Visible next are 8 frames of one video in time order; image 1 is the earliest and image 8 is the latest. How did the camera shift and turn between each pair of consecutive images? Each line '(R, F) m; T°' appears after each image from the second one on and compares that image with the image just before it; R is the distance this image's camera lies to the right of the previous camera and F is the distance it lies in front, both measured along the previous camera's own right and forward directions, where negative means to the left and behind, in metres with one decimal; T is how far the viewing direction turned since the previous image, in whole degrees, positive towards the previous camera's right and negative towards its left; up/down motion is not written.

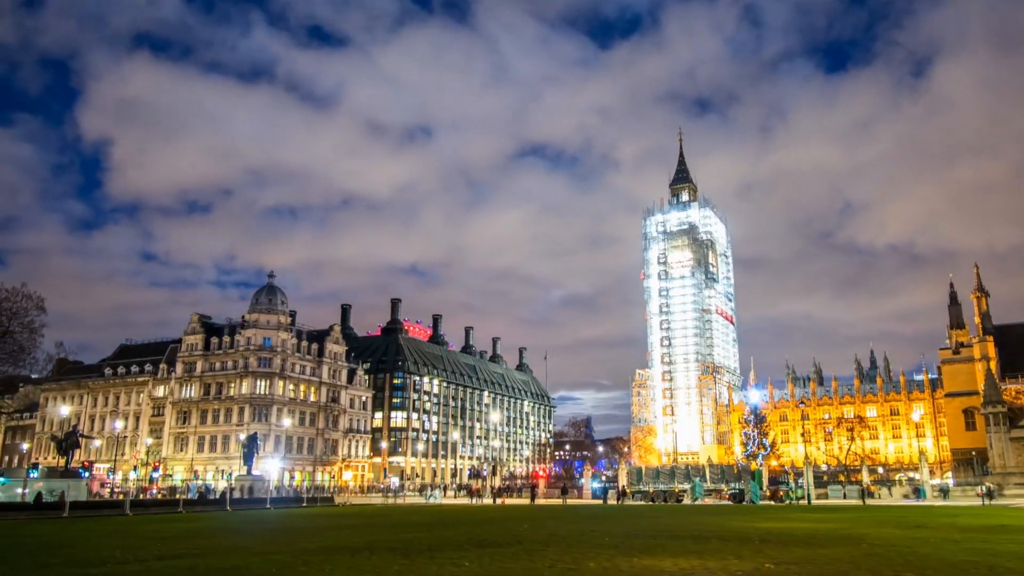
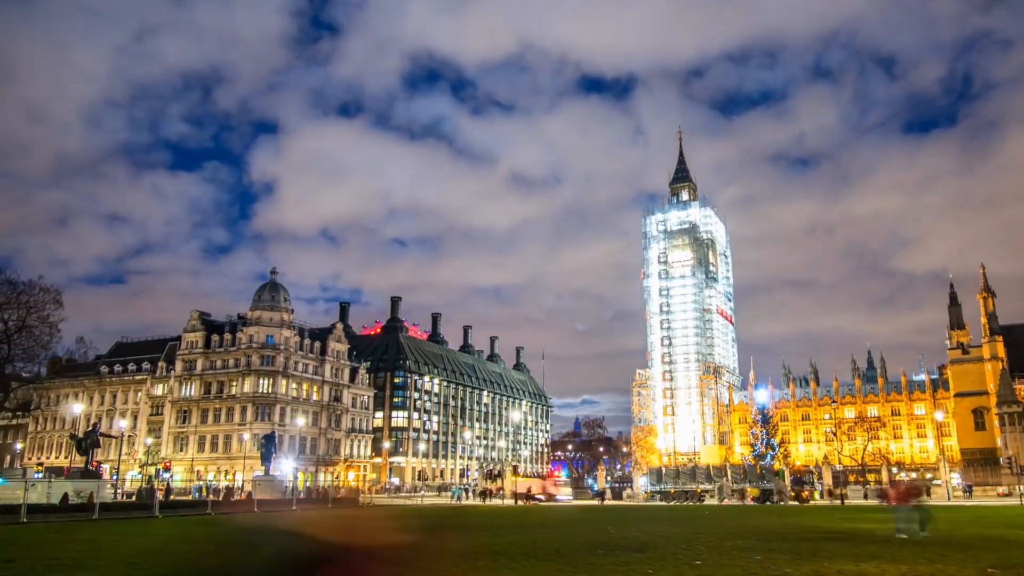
(-3.2, +1.3) m; +1°
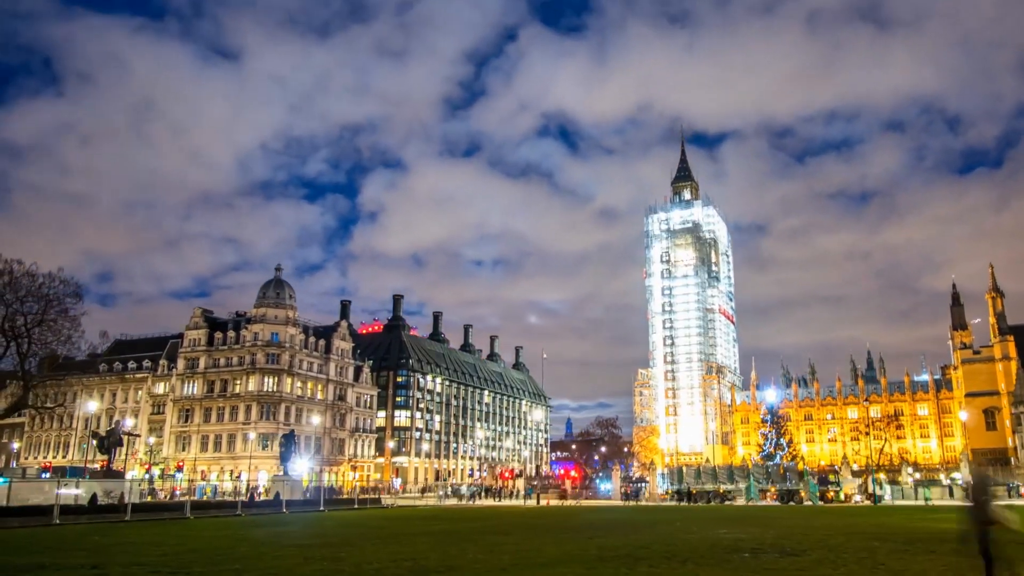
(-2.9, +1.2) m; +1°
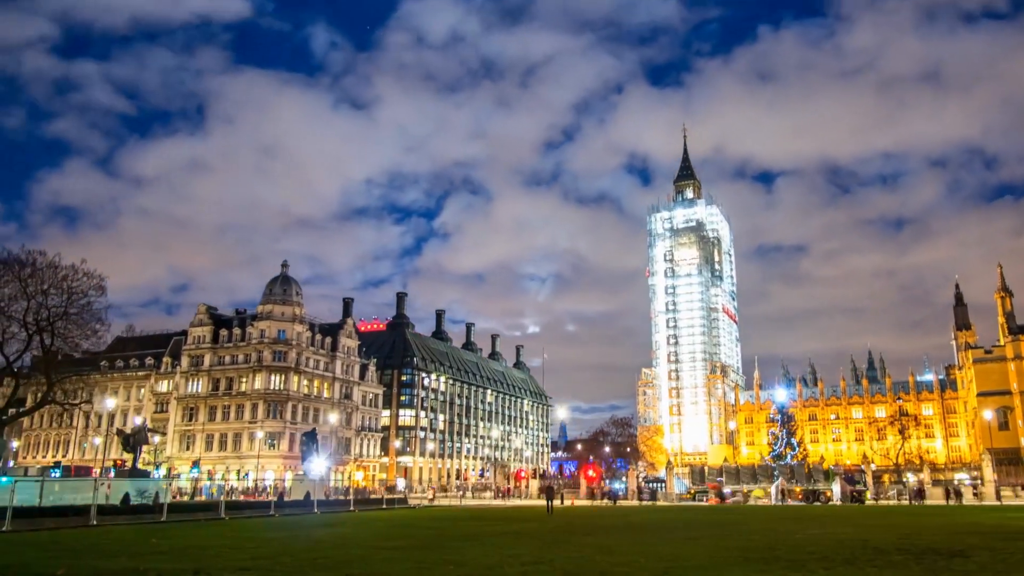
(-2.7, +1.1) m; +1°
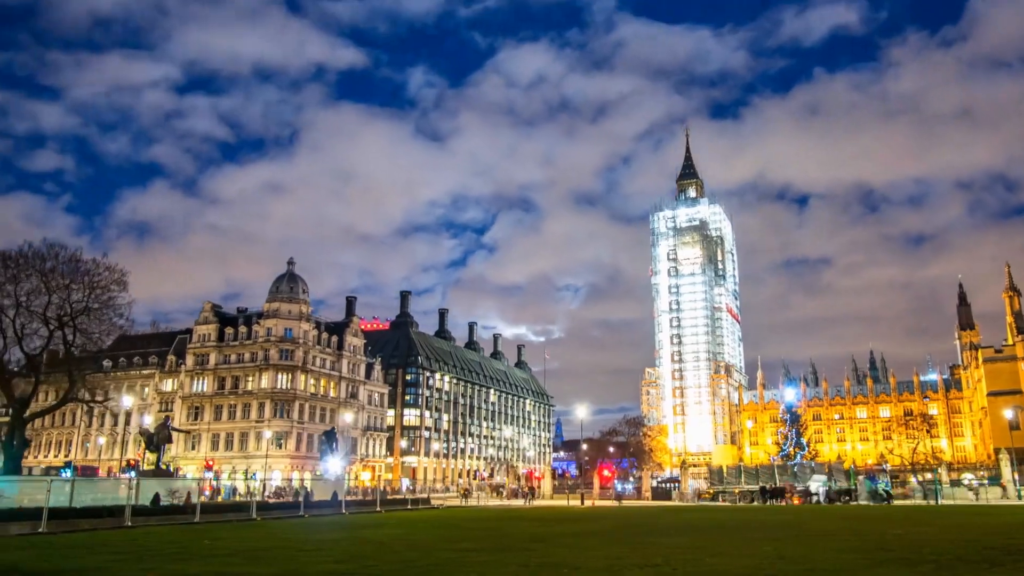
(-2.1, +0.8) m; +1°
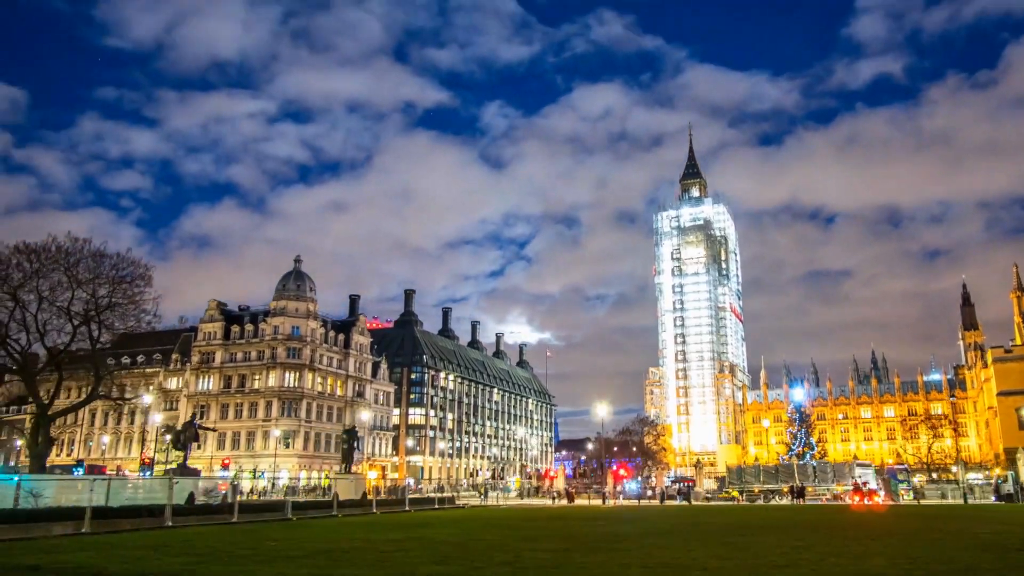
(-2.2, +0.7) m; +1°
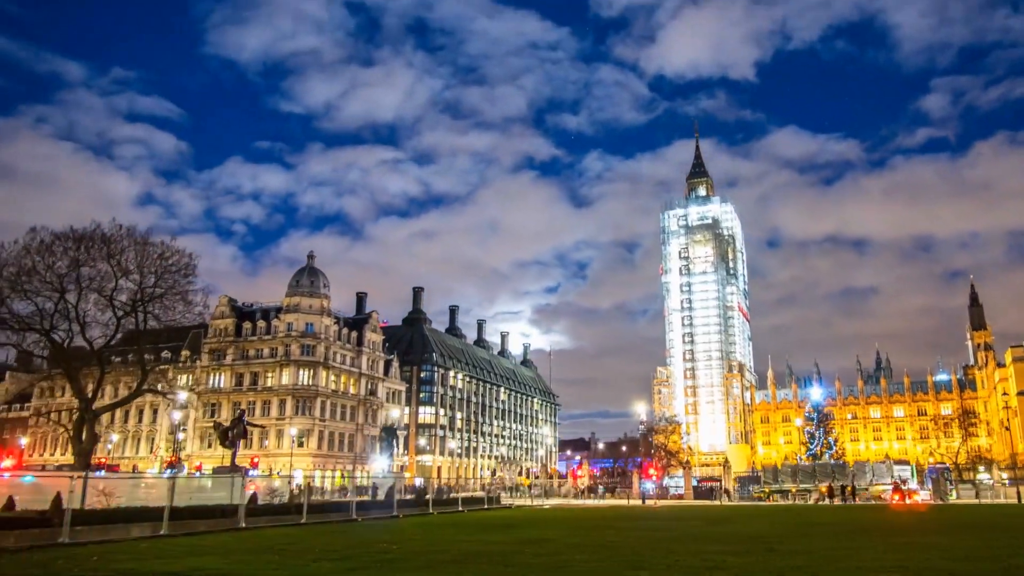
(-3.8, +1.5) m; +1°
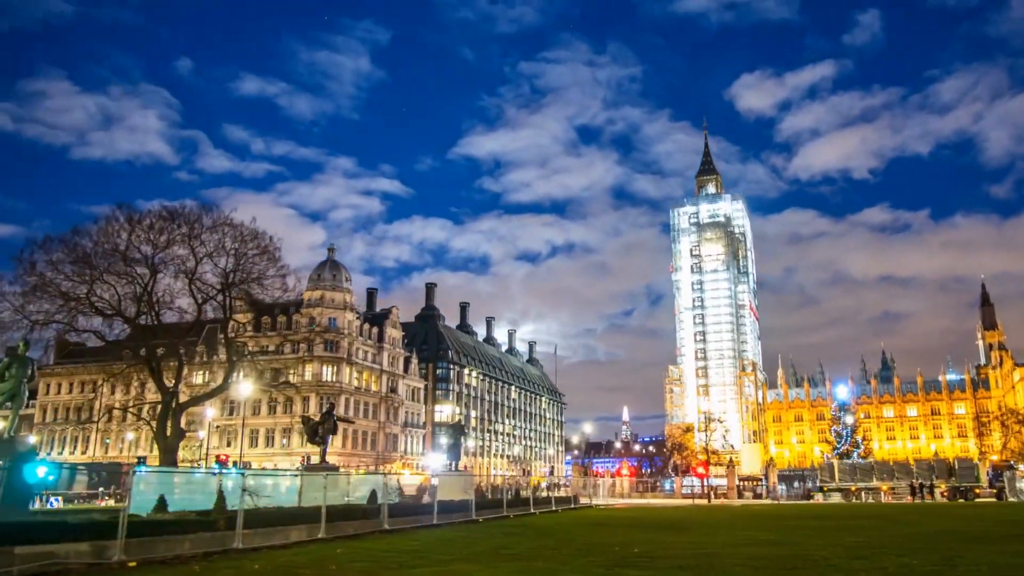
(-6.1, +2.4) m; +2°
